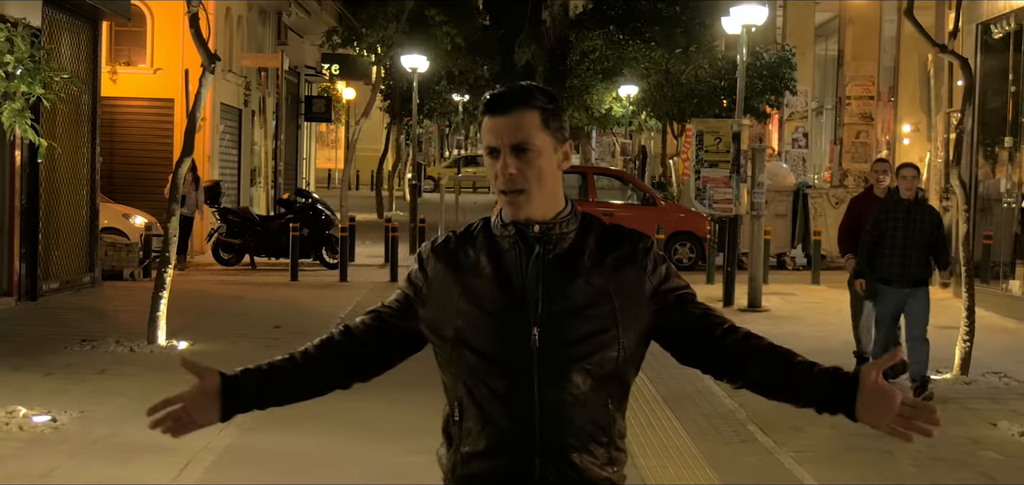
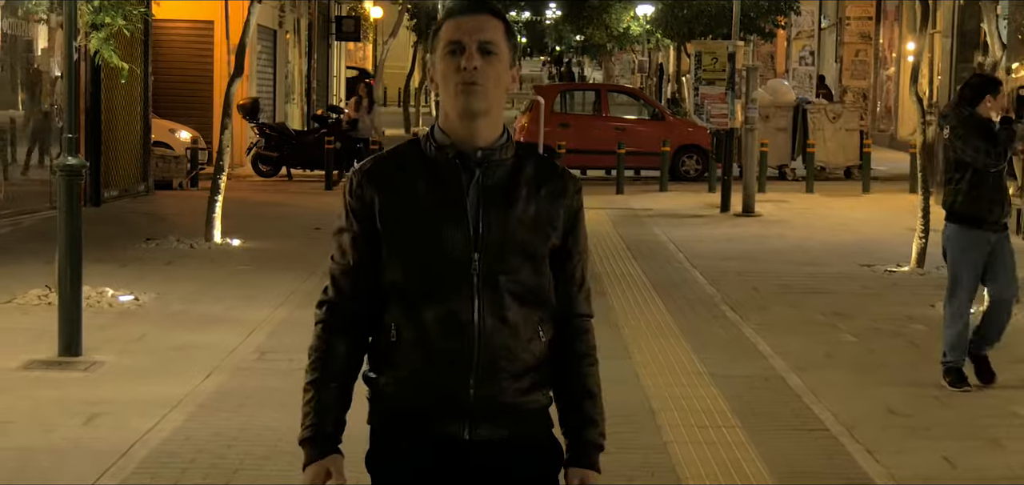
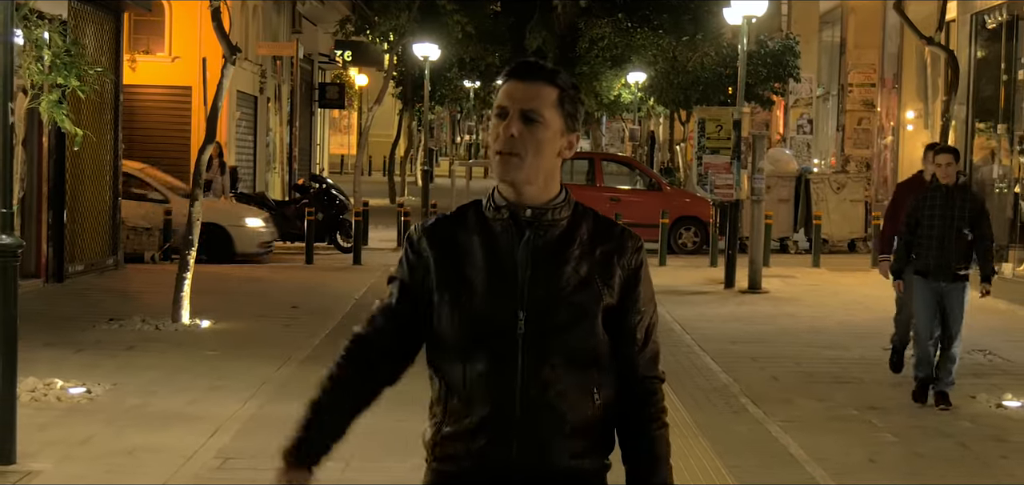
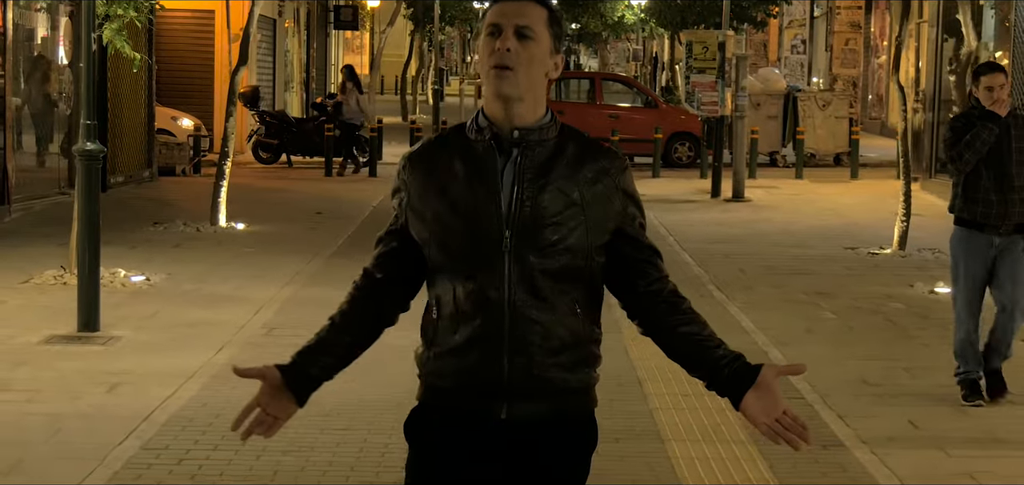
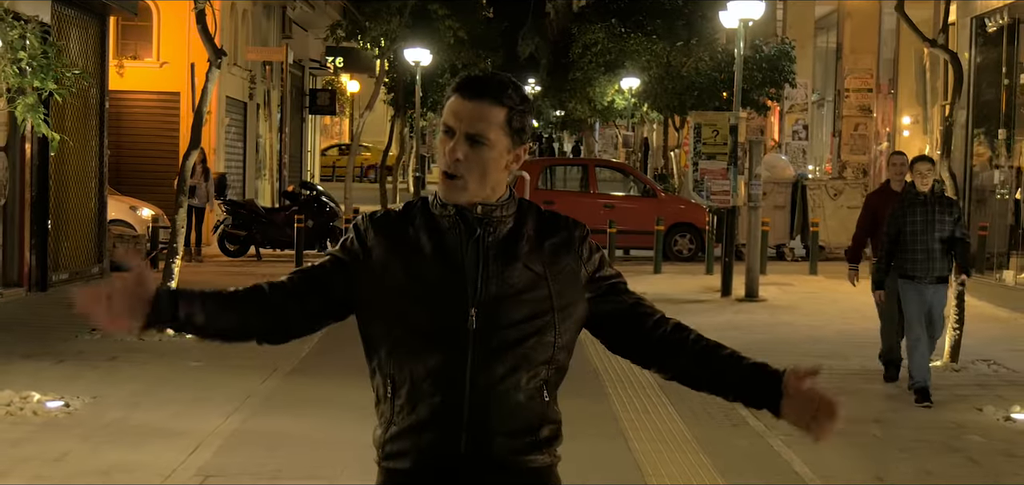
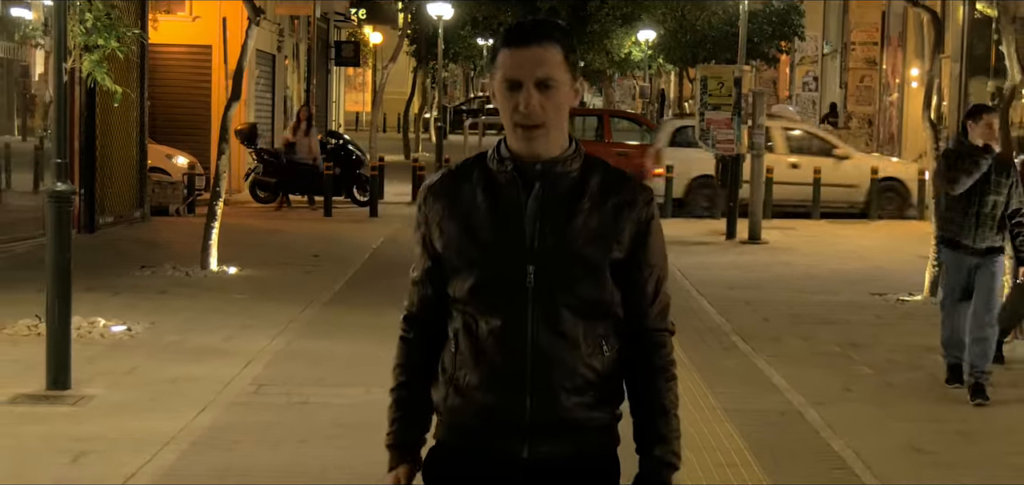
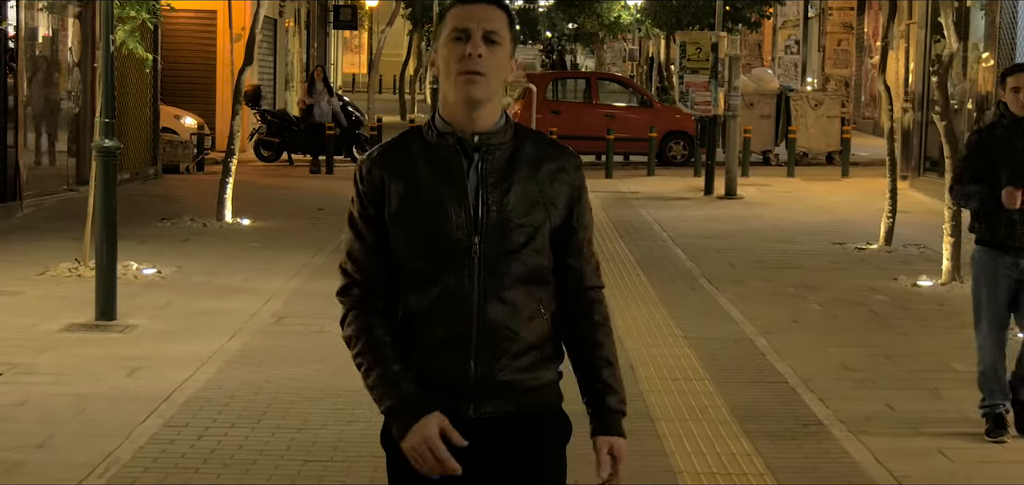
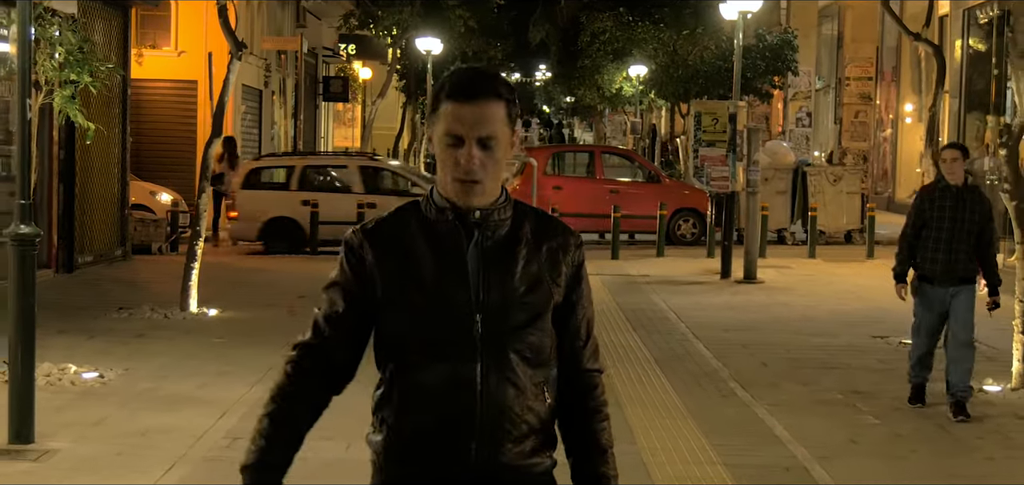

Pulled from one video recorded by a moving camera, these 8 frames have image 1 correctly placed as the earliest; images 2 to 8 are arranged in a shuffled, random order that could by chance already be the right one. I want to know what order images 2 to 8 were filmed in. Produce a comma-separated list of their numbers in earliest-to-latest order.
5, 3, 8, 6, 2, 4, 7
